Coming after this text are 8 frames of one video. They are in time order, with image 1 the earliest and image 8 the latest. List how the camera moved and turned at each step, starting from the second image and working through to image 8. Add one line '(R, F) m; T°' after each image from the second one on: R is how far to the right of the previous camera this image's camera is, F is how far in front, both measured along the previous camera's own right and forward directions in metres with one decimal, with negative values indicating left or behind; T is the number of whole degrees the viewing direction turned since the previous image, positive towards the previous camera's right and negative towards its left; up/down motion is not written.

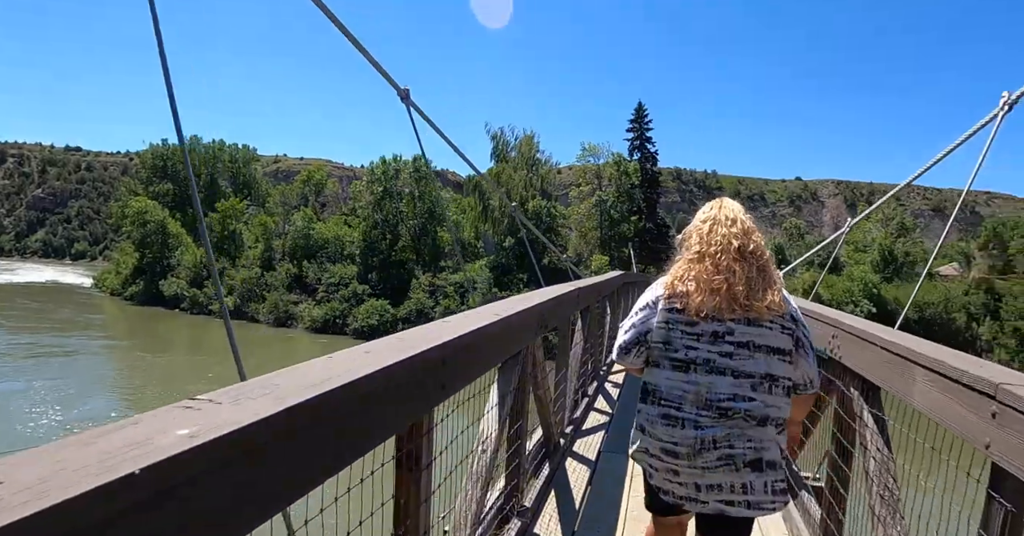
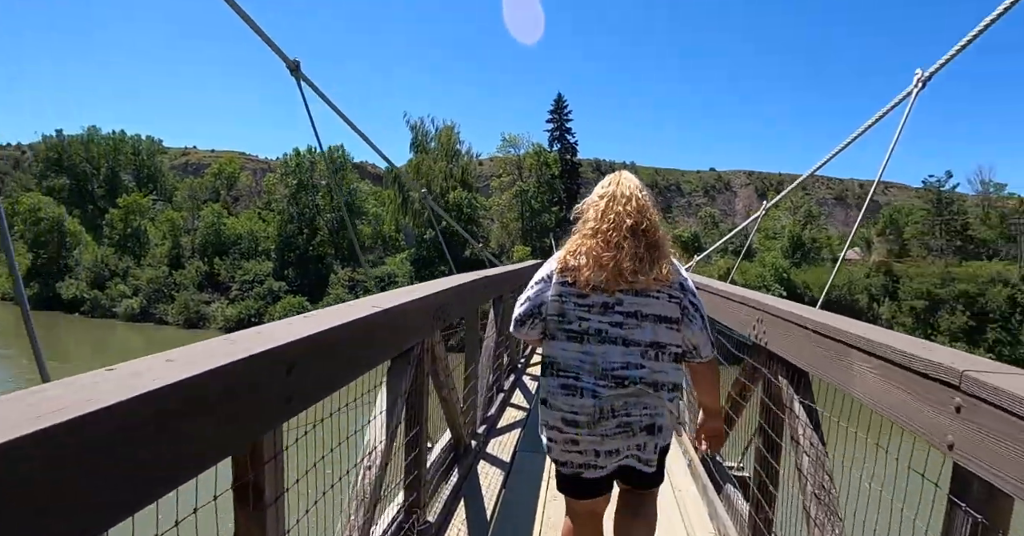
(+0.1, +0.3) m; +7°
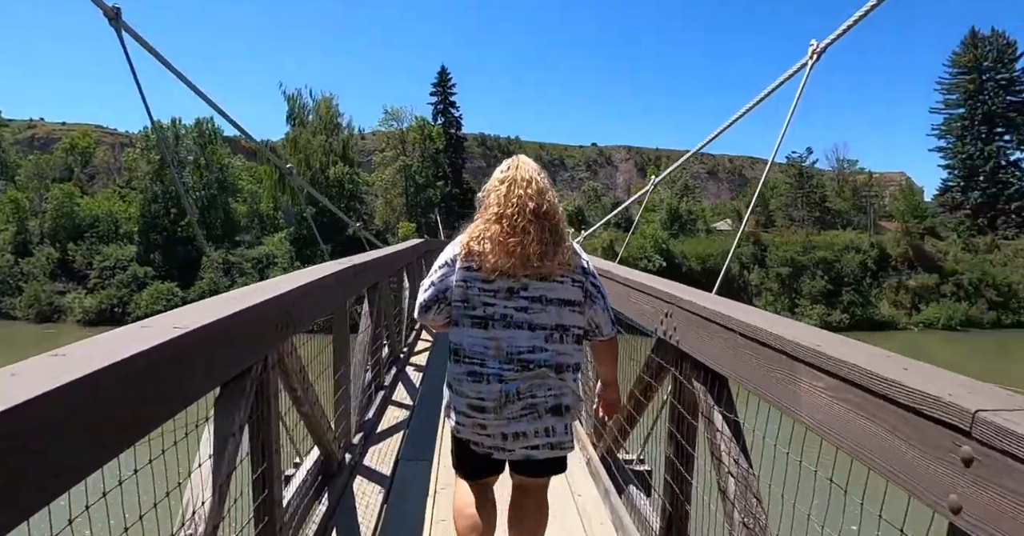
(+0.1, +0.4) m; +11°
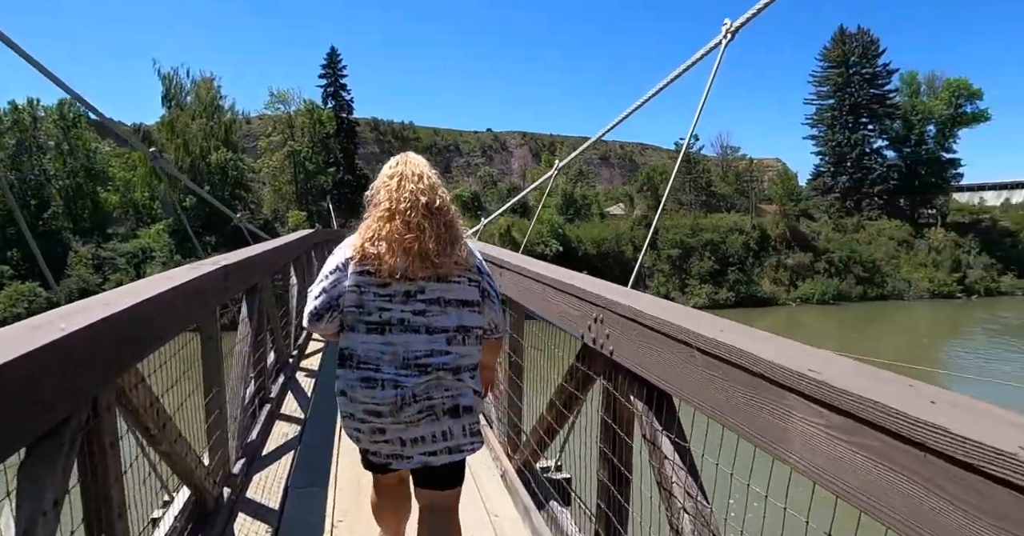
(0.0, +0.3) m; +10°
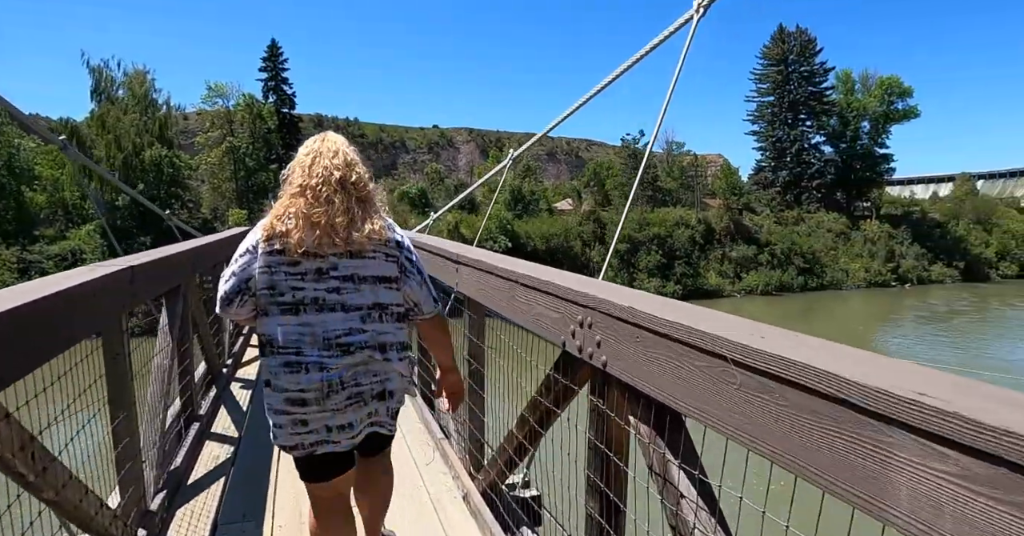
(0.0, +0.3) m; +5°
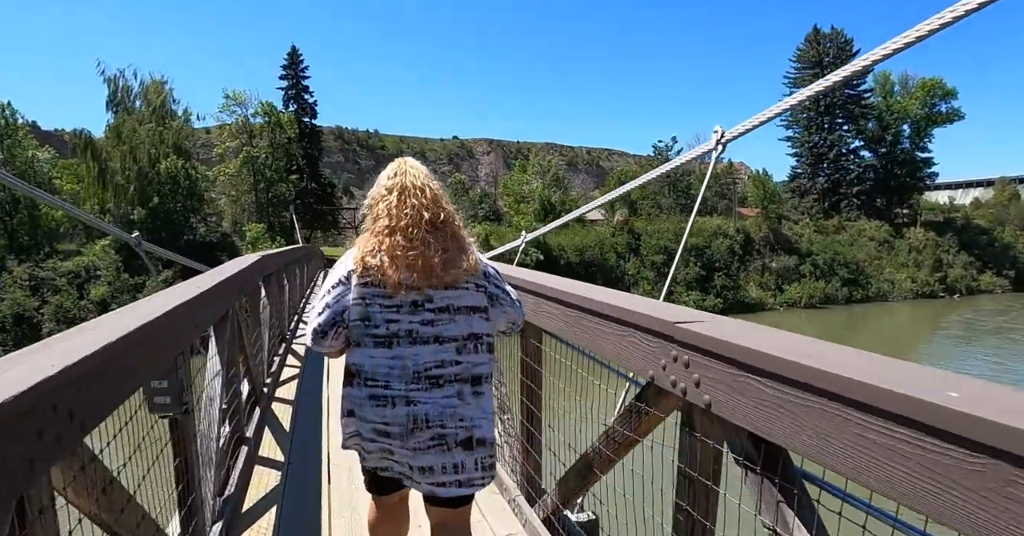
(-0.8, +1.8) m; -2°
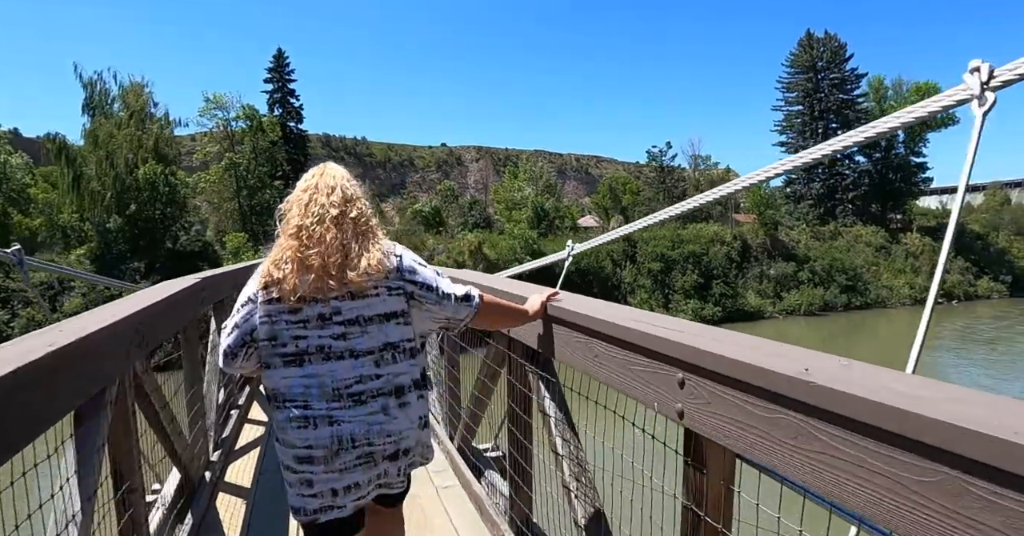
(-0.3, +1.0) m; +1°
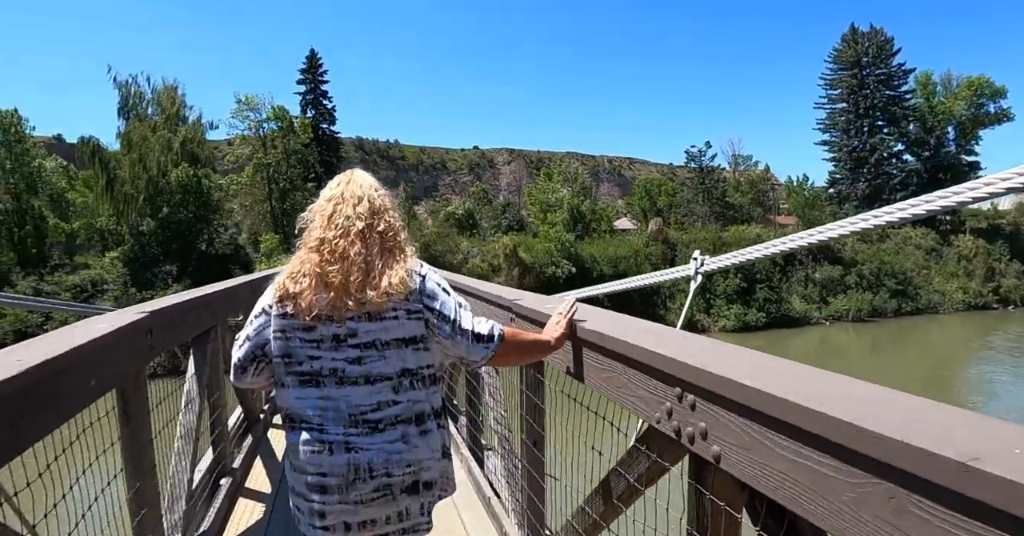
(-0.4, +0.9) m; -3°
